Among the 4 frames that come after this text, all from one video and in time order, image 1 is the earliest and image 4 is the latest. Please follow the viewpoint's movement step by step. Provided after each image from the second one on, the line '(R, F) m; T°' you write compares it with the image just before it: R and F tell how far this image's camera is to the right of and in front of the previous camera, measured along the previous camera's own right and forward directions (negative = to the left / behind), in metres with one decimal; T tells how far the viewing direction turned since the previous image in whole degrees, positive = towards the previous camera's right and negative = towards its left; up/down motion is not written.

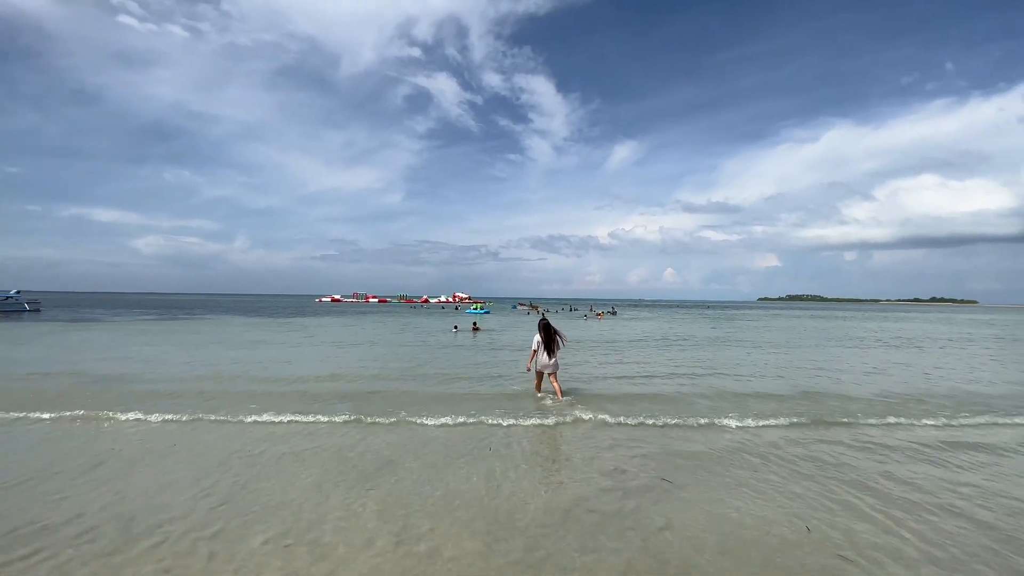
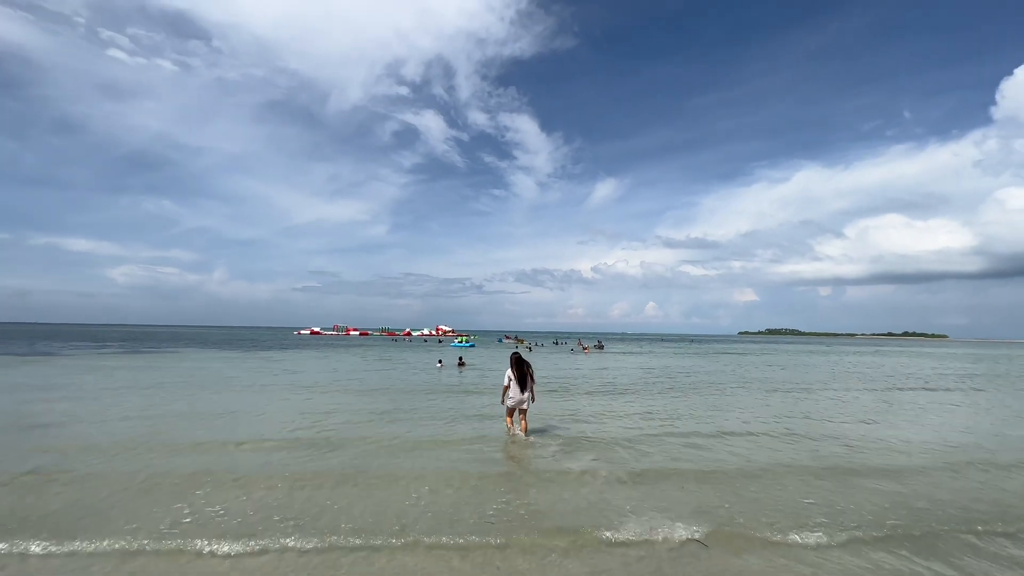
(-0.5, -0.4) m; +2°
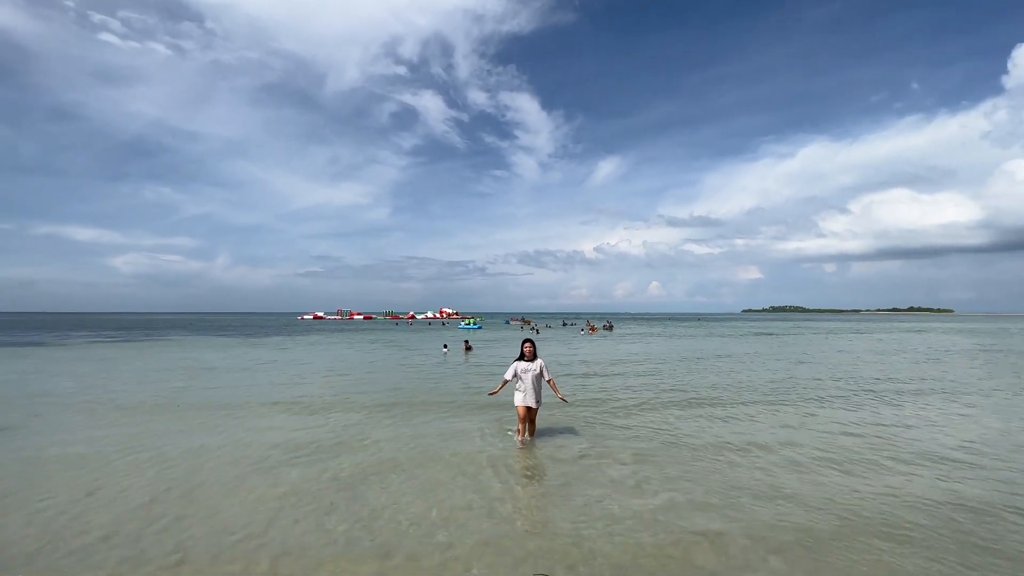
(-0.5, +1.0) m; 0°
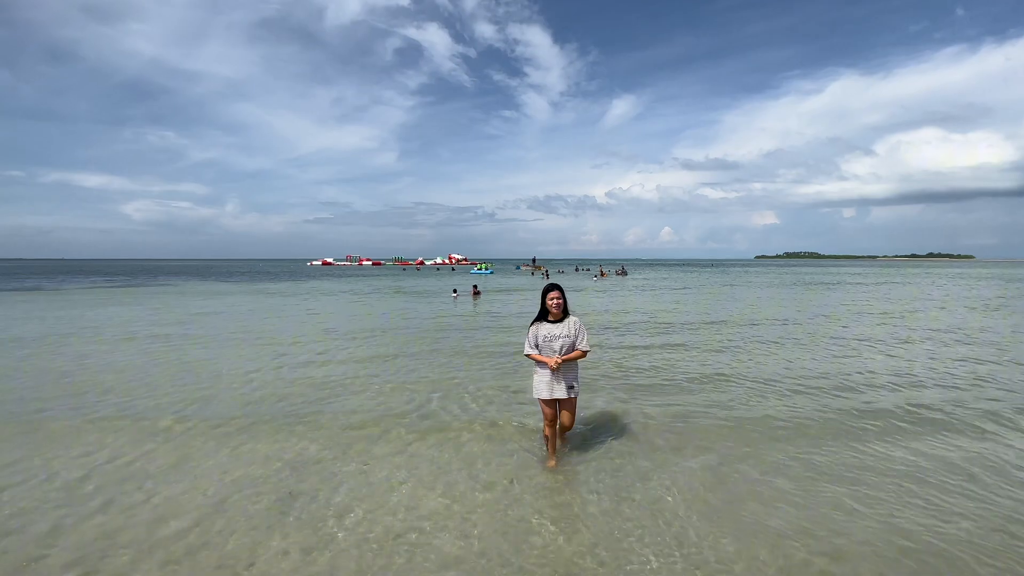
(+0.1, +2.3) m; -1°
